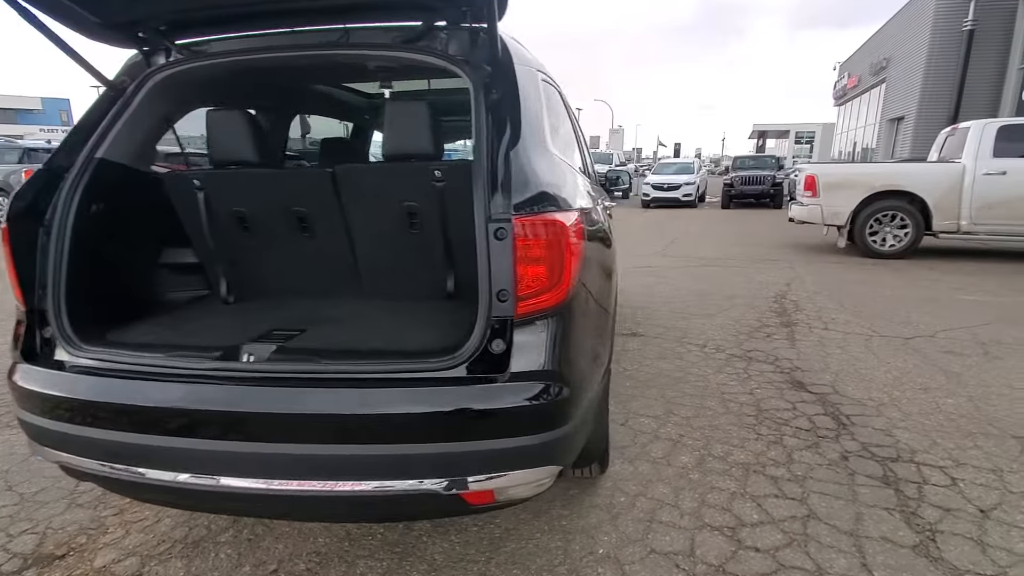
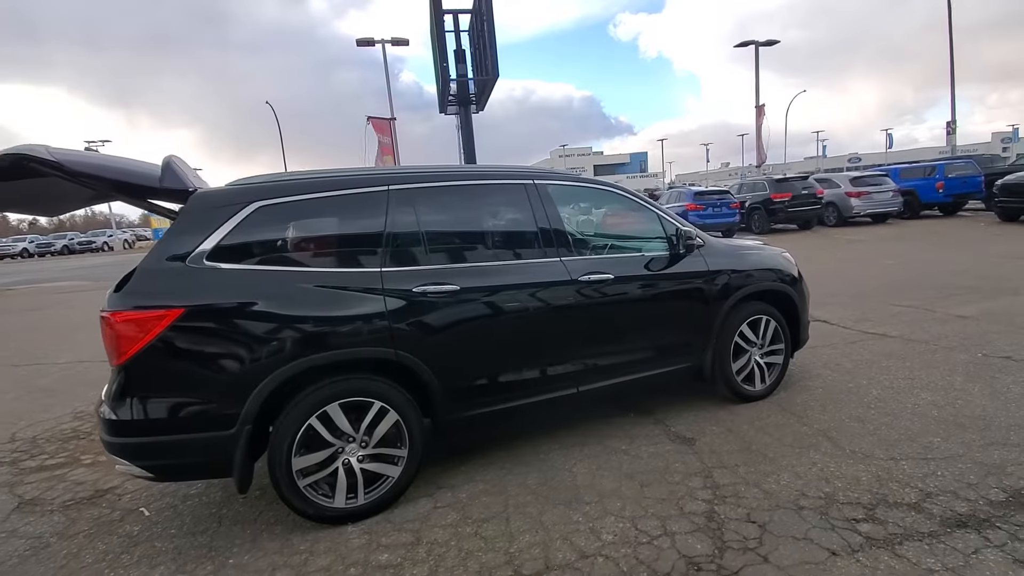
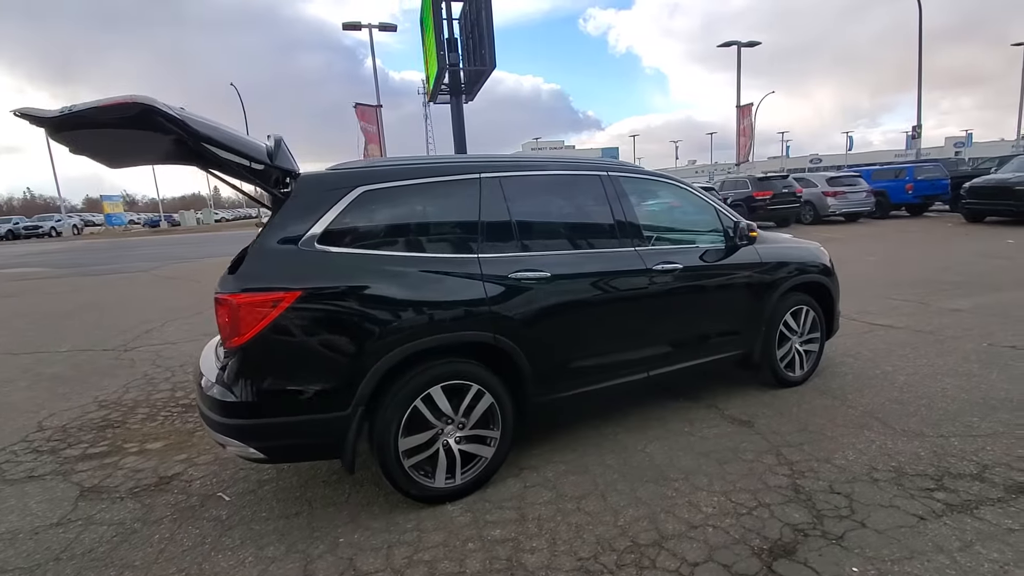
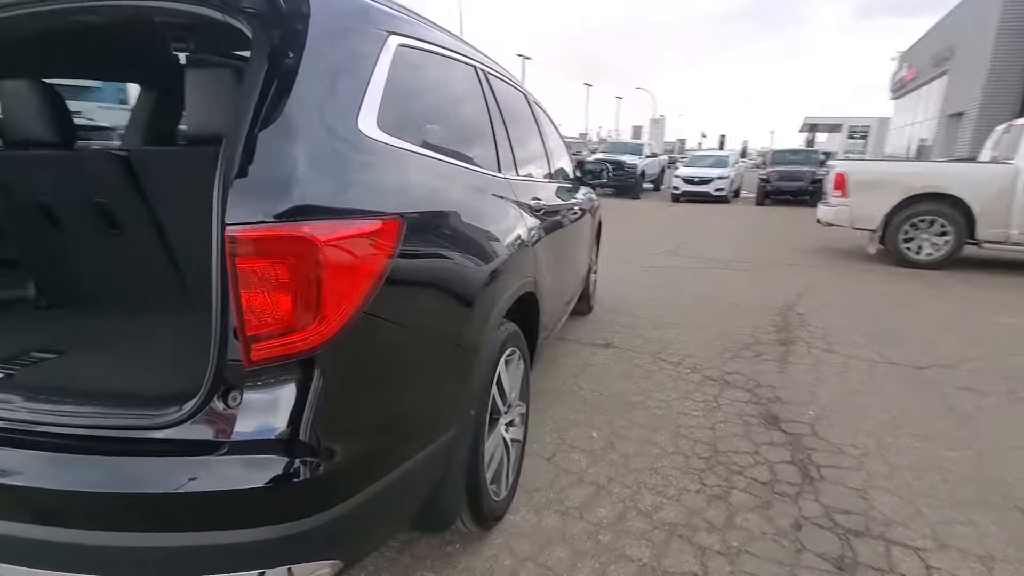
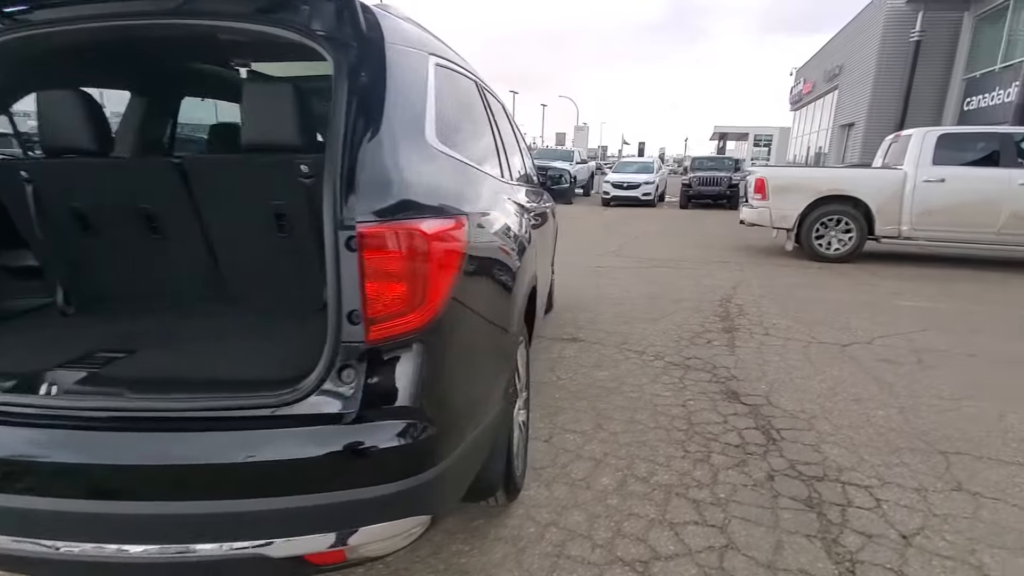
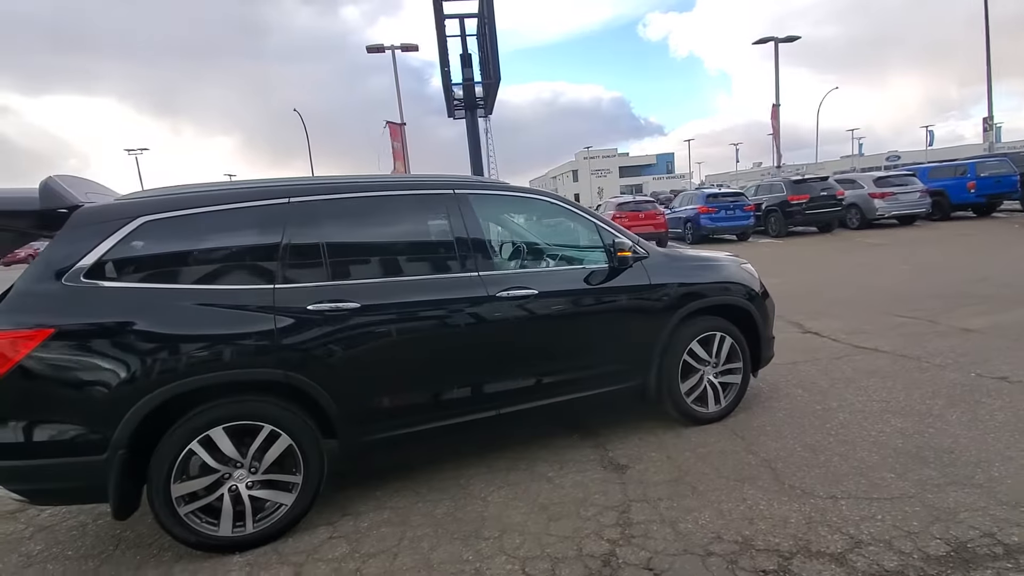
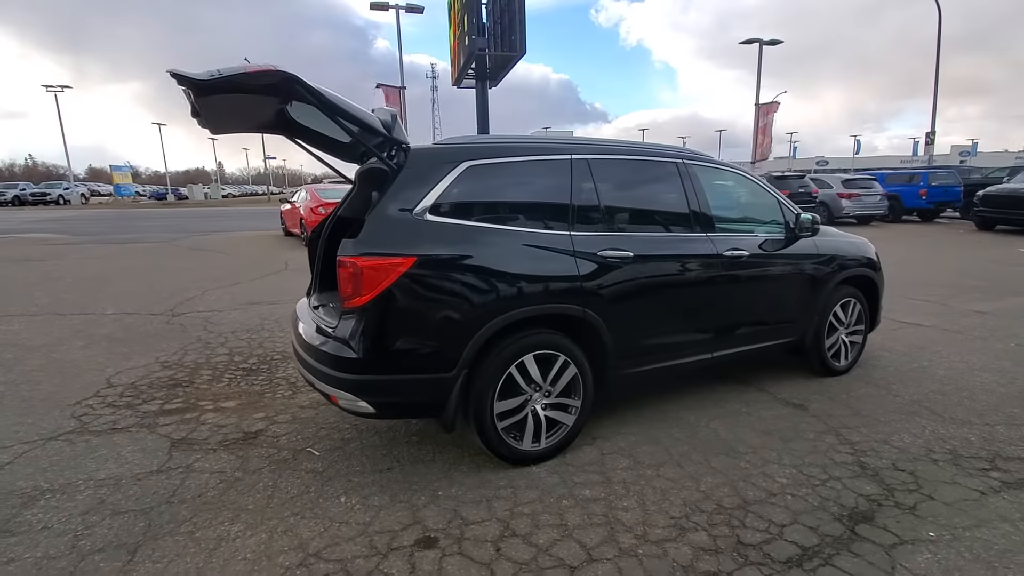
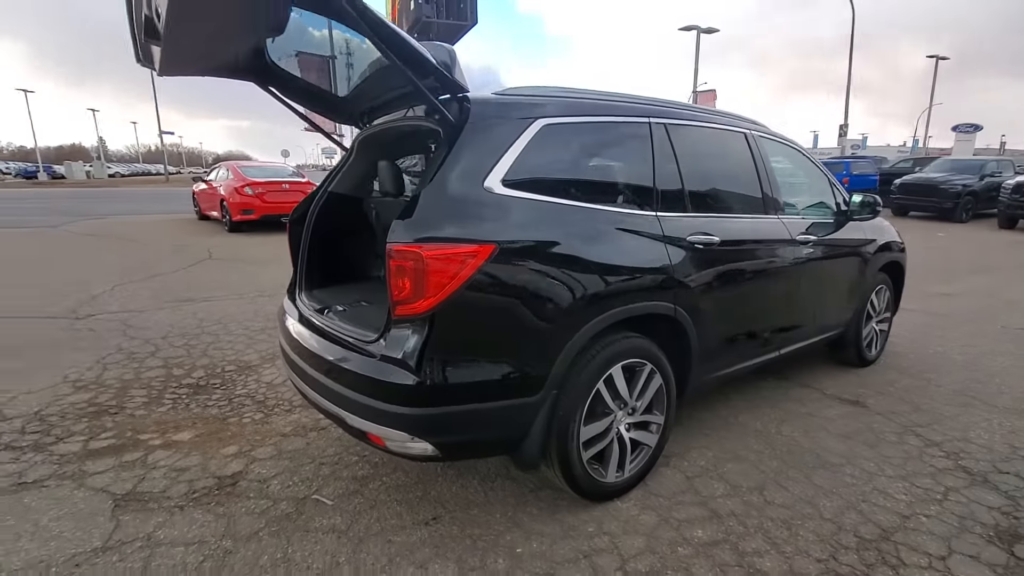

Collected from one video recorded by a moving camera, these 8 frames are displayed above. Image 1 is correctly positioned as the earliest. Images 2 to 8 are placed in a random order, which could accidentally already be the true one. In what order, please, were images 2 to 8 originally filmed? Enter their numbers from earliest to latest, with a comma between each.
5, 4, 8, 7, 3, 2, 6
